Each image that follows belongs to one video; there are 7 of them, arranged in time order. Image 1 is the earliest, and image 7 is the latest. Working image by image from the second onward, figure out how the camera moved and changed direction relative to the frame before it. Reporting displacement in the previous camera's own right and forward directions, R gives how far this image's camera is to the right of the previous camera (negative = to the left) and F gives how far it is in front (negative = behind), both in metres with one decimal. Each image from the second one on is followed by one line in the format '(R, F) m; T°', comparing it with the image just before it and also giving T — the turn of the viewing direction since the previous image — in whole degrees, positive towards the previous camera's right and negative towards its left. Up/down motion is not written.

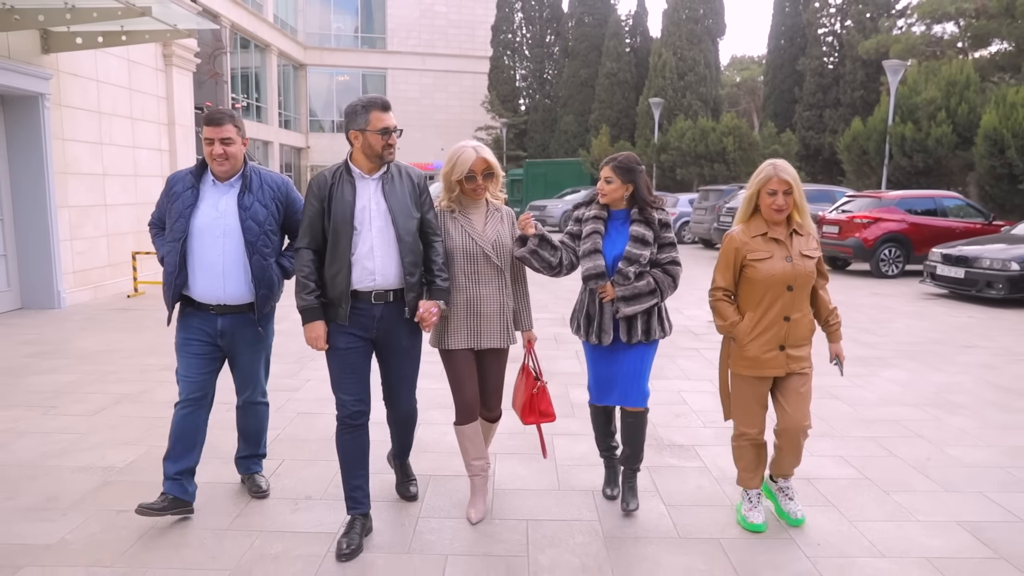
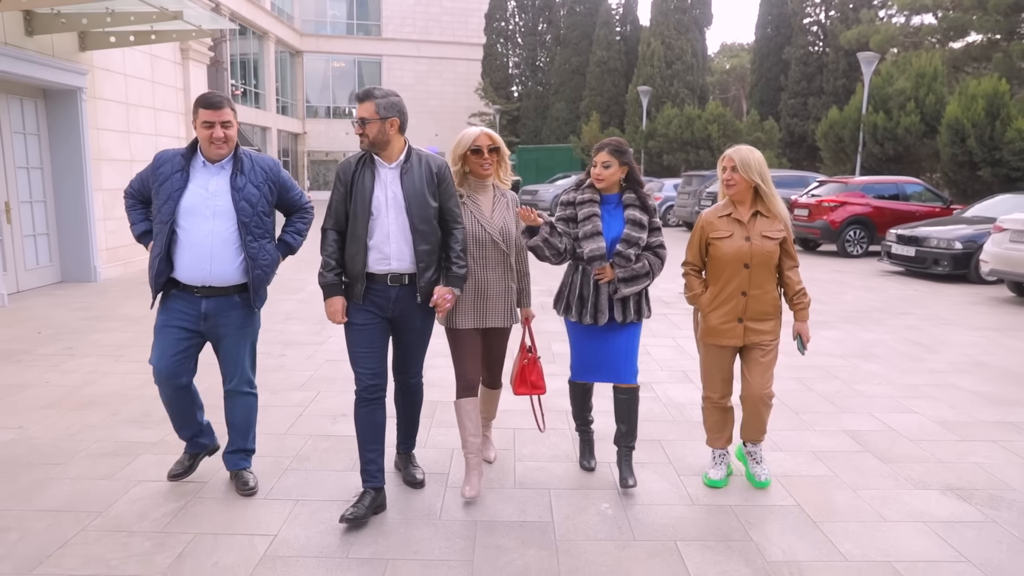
(0.0, -1.0) m; 0°
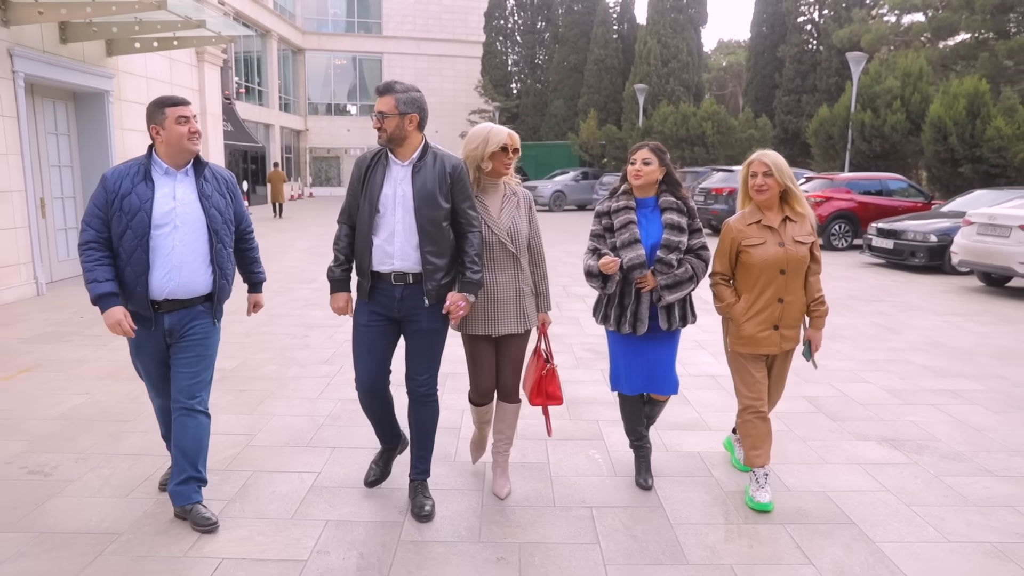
(0.0, -0.6) m; 0°
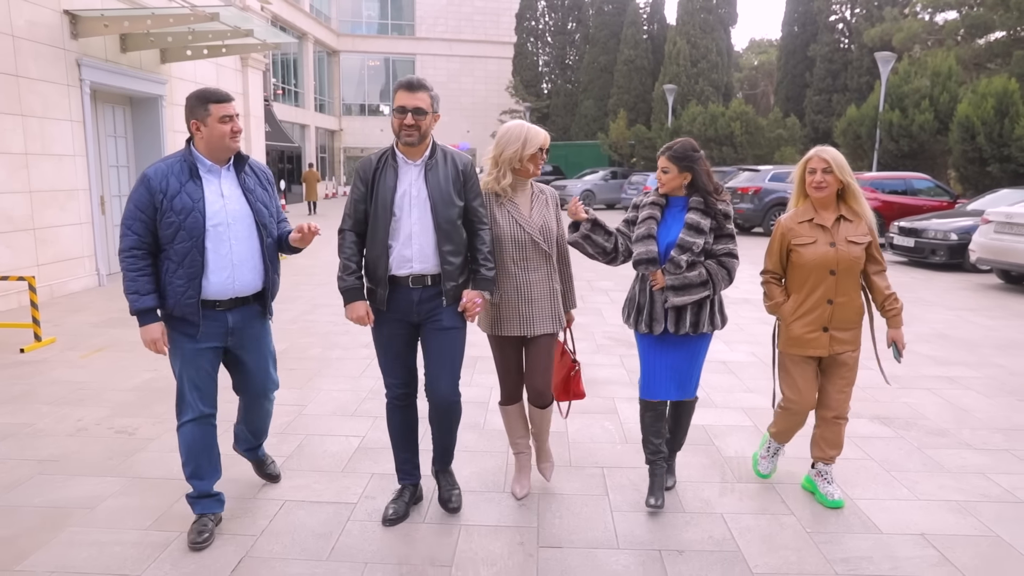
(0.0, -0.5) m; -2°
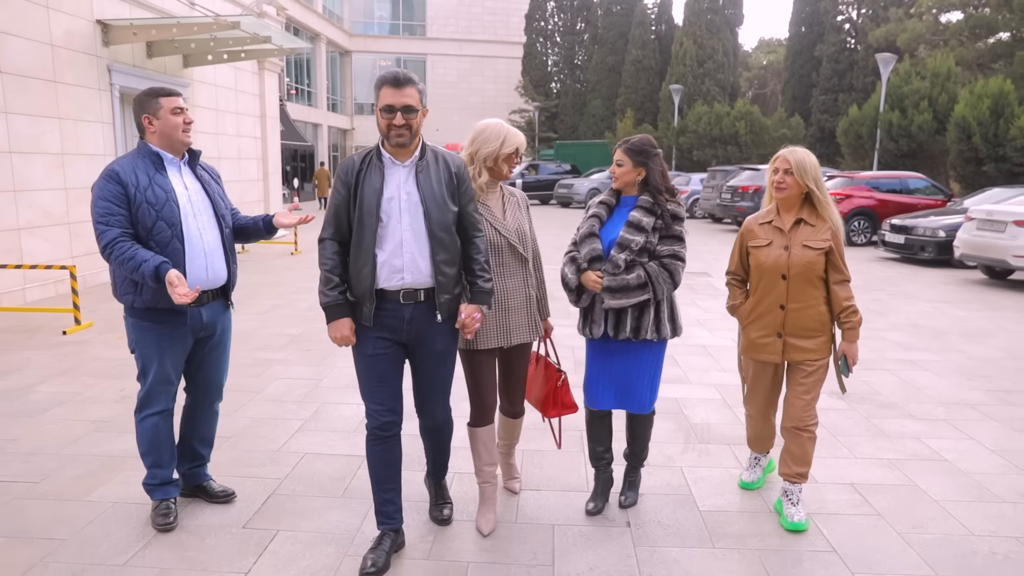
(+0.1, -0.5) m; -1°
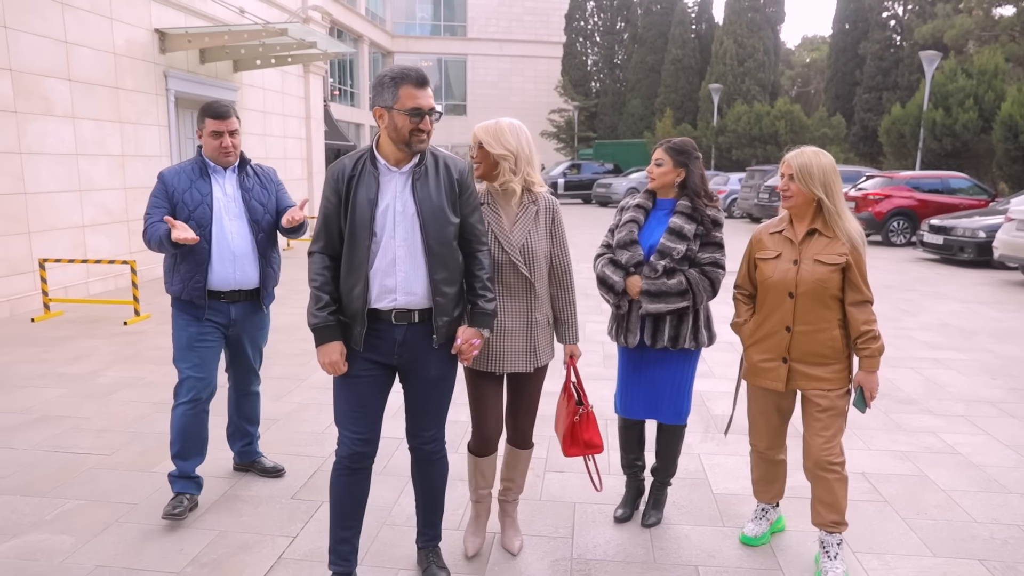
(+0.1, -0.3) m; -3°
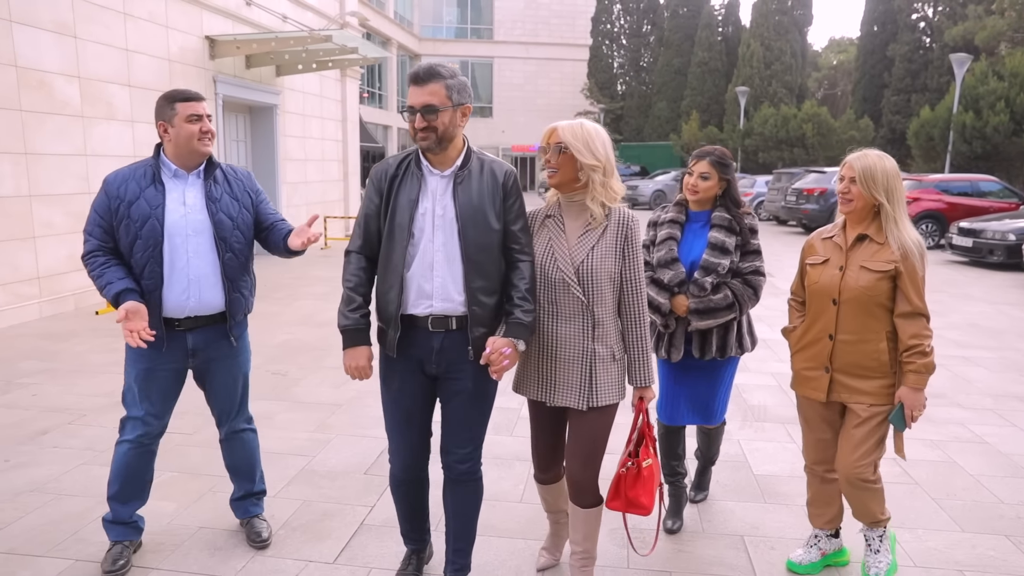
(-0.2, -0.3) m; -2°
